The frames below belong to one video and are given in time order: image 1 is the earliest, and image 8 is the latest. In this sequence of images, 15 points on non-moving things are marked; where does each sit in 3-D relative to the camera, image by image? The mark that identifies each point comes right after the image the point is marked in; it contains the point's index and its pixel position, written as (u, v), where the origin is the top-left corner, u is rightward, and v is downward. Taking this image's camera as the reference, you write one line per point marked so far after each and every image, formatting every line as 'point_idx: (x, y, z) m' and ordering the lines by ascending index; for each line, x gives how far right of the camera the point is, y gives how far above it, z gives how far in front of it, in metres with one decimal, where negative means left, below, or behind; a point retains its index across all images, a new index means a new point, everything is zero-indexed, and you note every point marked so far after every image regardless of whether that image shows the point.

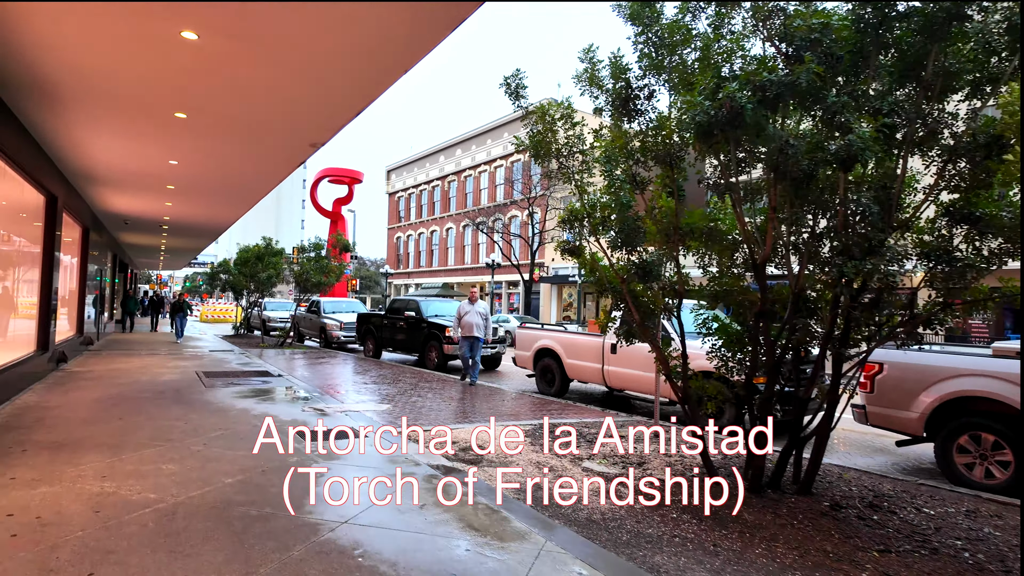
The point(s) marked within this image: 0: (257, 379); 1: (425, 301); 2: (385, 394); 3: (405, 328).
0: (-4.6, -1.6, +10.5) m
1: (-2.3, -0.3, +15.7) m
2: (-2.1, -1.7, +9.7) m
3: (-2.9, -1.1, +15.7) m
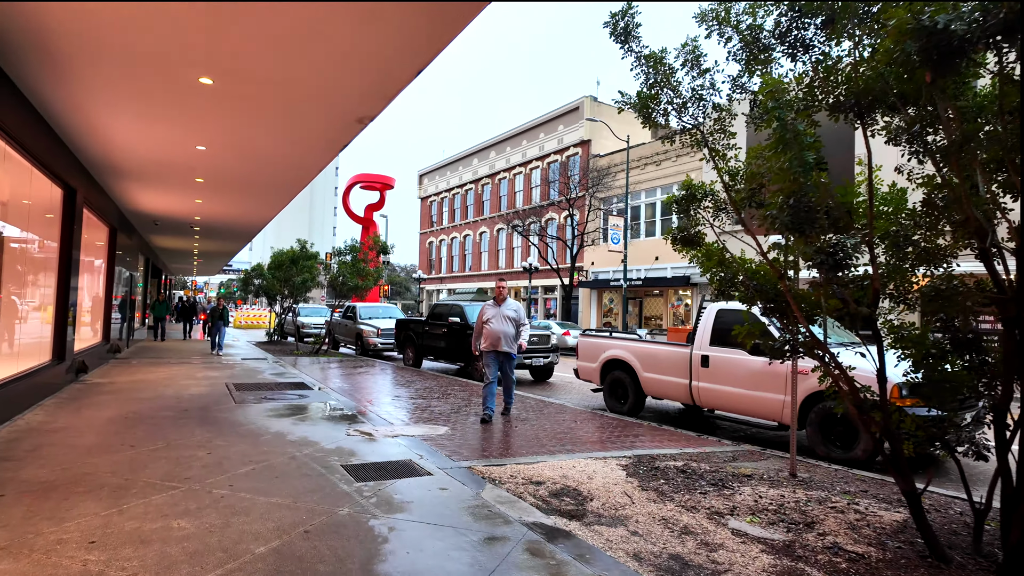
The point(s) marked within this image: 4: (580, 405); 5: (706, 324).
0: (-3.5, -1.7, +9.3) m
1: (-1.0, -0.4, +14.5) m
2: (-1.0, -1.8, +8.5) m
3: (-1.6, -1.2, +14.5) m
4: (+1.2, -2.1, +10.3) m
5: (+2.8, -0.5, +8.3) m
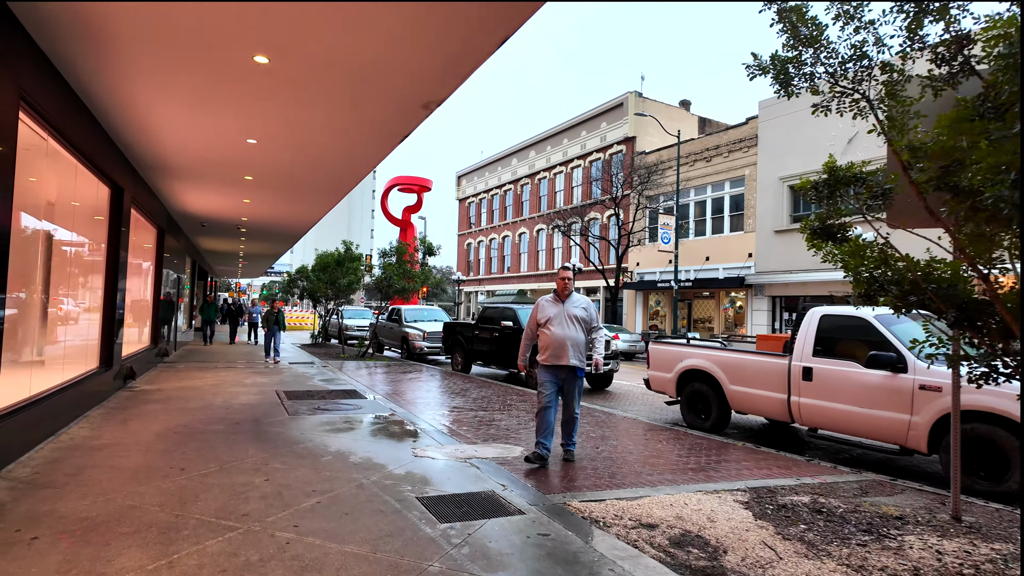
0: (-2.5, -1.7, +8.8) m
1: (+0.3, -0.5, +13.8) m
2: (-0.1, -1.8, +7.7) m
3: (-0.3, -1.3, +13.8) m
4: (+2.2, -2.1, +9.5) m
5: (+3.7, -0.5, +7.4) m
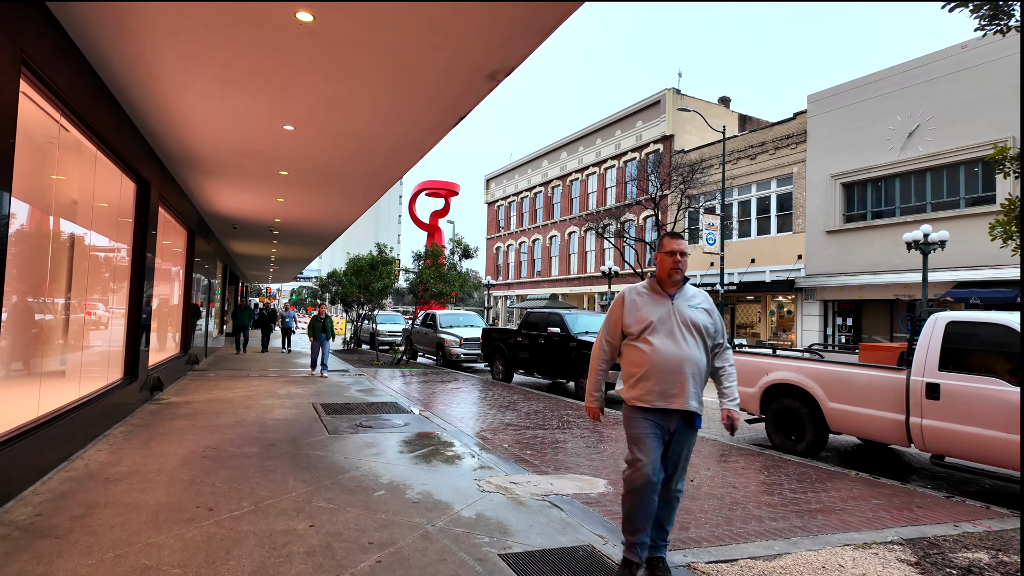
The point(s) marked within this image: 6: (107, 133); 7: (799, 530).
0: (-1.7, -1.8, +7.9) m
1: (+1.3, -0.6, +12.8) m
2: (+0.7, -1.8, +6.8) m
3: (+0.7, -1.3, +12.9) m
4: (+3.1, -2.2, +8.4) m
5: (+4.5, -0.6, +6.3) m
6: (-4.7, +1.8, +6.8) m
7: (+2.0, -1.7, +4.2) m
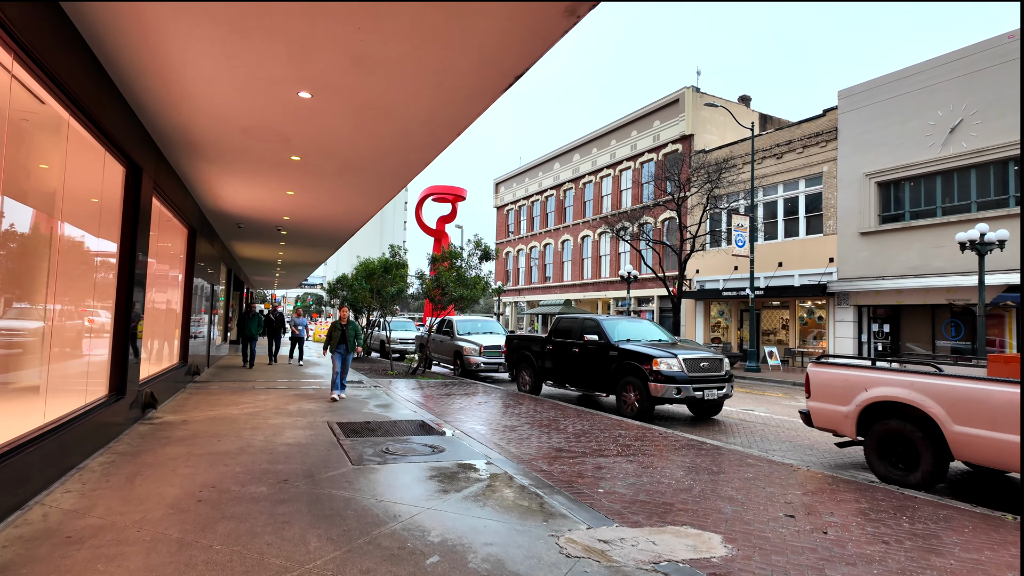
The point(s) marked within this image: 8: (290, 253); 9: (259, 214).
0: (-1.1, -1.8, +6.7) m
1: (+1.9, -0.6, +11.6) m
2: (+1.3, -1.8, +5.6) m
3: (+1.4, -1.4, +11.7) m
4: (+3.7, -2.2, +7.2) m
5: (+5.0, -0.6, +5.1) m
6: (-4.2, +1.8, +5.7) m
7: (+2.6, -1.7, +3.0) m
8: (-7.5, +1.2, +19.8) m
9: (-5.3, +1.6, +12.4) m
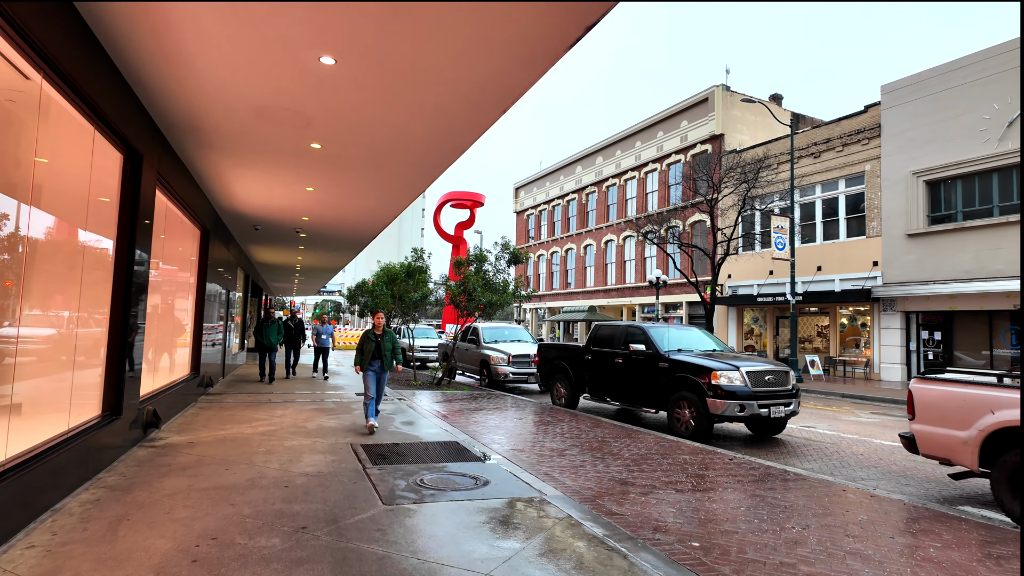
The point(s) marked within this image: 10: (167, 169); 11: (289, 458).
0: (-0.5, -1.8, +5.8) m
1: (+2.6, -0.7, +10.6) m
2: (+1.8, -1.9, +4.6) m
3: (+2.0, -1.5, +10.6) m
4: (+4.2, -2.2, +6.1) m
5: (+5.5, -0.6, +3.9) m
6: (-3.6, +1.8, +4.9) m
7: (+3.0, -1.7, +1.9) m
8: (-6.6, +1.0, +19.0) m
9: (-4.7, +1.5, +11.6) m
10: (-4.4, +1.5, +7.5) m
11: (-2.3, -1.8, +6.1) m
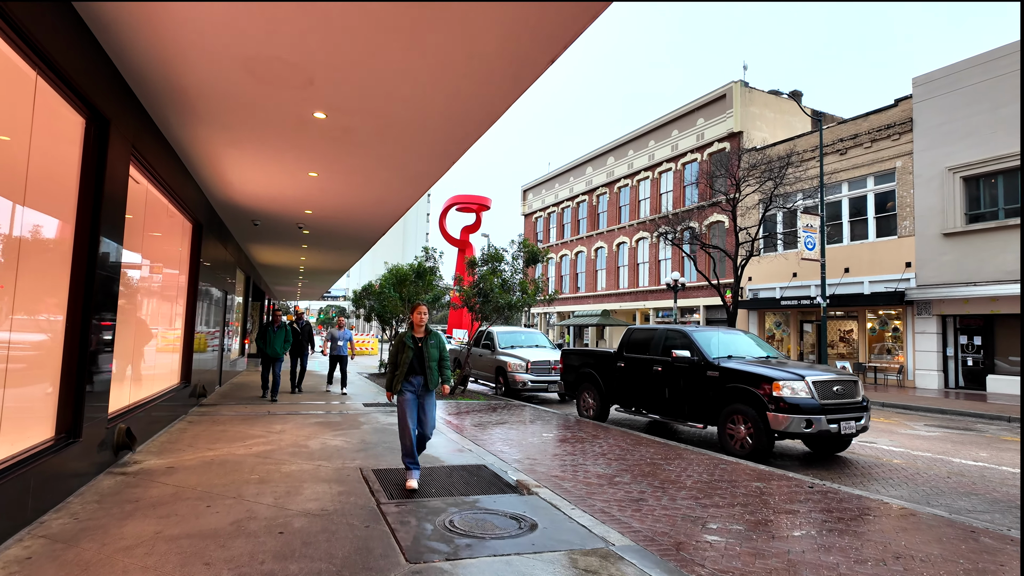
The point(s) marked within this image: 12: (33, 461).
0: (-0.1, -1.8, +4.7) m
1: (+3.0, -0.7, +9.5) m
2: (+2.2, -1.8, +3.5) m
3: (+2.5, -1.5, +9.5) m
4: (+4.6, -2.2, +5.0) m
5: (+5.9, -0.5, +2.8) m
6: (-3.3, +1.8, +3.8) m
7: (+3.4, -1.6, +0.8) m
8: (-6.1, +0.9, +18.0) m
9: (-4.2, +1.5, +10.5) m
10: (-4.0, +1.5, +6.4) m
11: (-2.0, -1.7, +5.0) m
12: (-3.5, -1.3, +4.2) m
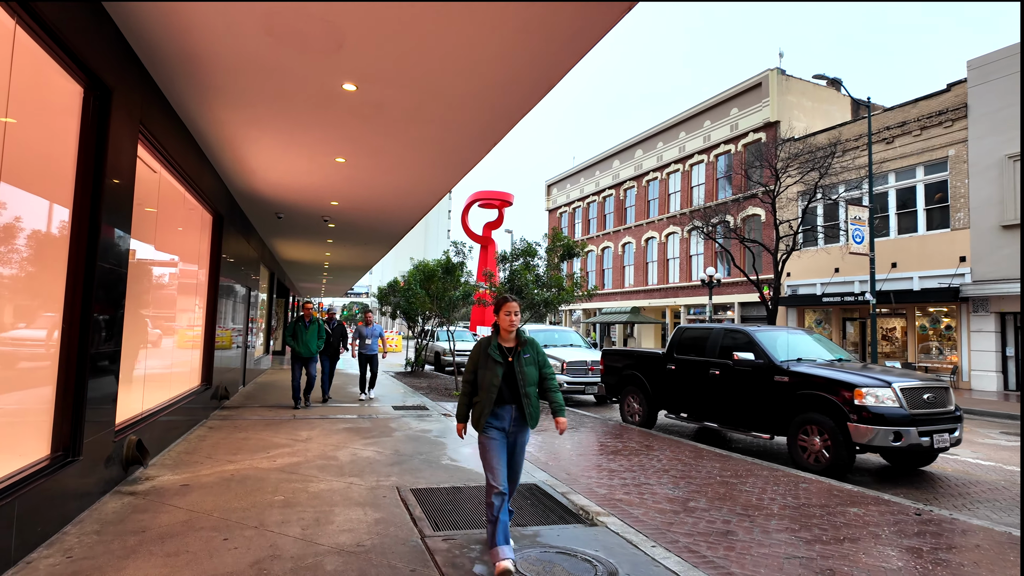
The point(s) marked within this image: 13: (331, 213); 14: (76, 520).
0: (+0.3, -1.7, +3.9) m
1: (+3.6, -0.6, +8.6) m
2: (+2.6, -1.8, +2.6) m
3: (+3.1, -1.4, +8.7) m
4: (+5.1, -2.1, +4.0) m
5: (+6.3, -0.4, +1.8) m
6: (-2.8, +1.9, +3.2) m
7: (+3.7, -1.6, -0.1) m
8: (-5.2, +1.0, +17.4) m
9: (-3.6, +1.5, +9.9) m
10: (-3.4, +1.6, +5.8) m
11: (-1.5, -1.7, +4.4) m
12: (-3.0, -1.2, +3.6) m
13: (-3.4, +1.4, +11.1) m
14: (-3.2, -1.7, +4.2) m
